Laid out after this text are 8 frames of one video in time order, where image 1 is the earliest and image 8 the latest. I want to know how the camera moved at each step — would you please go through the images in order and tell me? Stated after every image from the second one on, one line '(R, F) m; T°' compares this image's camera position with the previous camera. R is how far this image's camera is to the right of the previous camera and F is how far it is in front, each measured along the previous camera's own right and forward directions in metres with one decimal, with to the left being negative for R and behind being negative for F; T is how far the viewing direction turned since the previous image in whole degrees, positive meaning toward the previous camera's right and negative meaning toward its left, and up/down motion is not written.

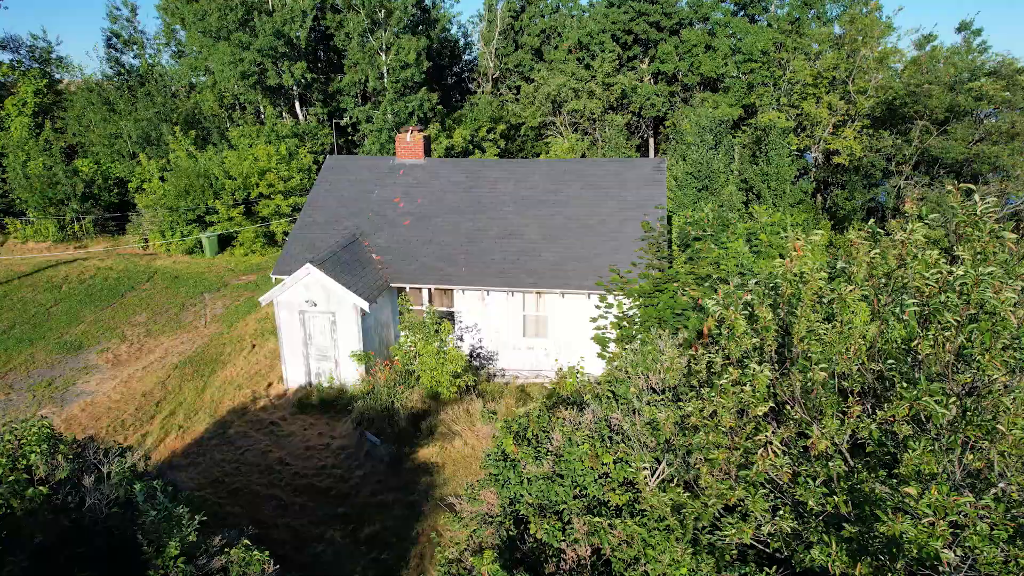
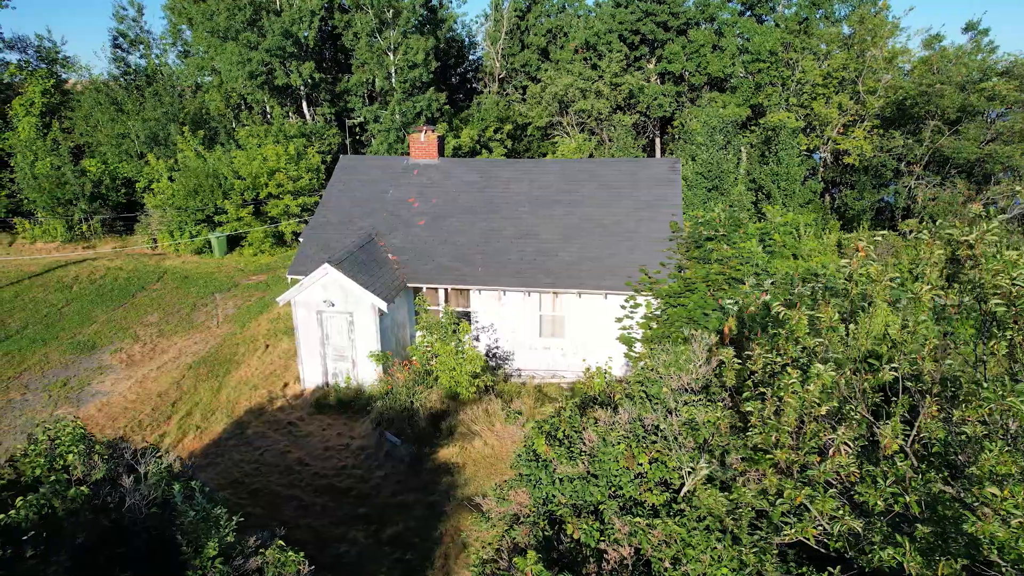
(-0.3, 0.0) m; 0°
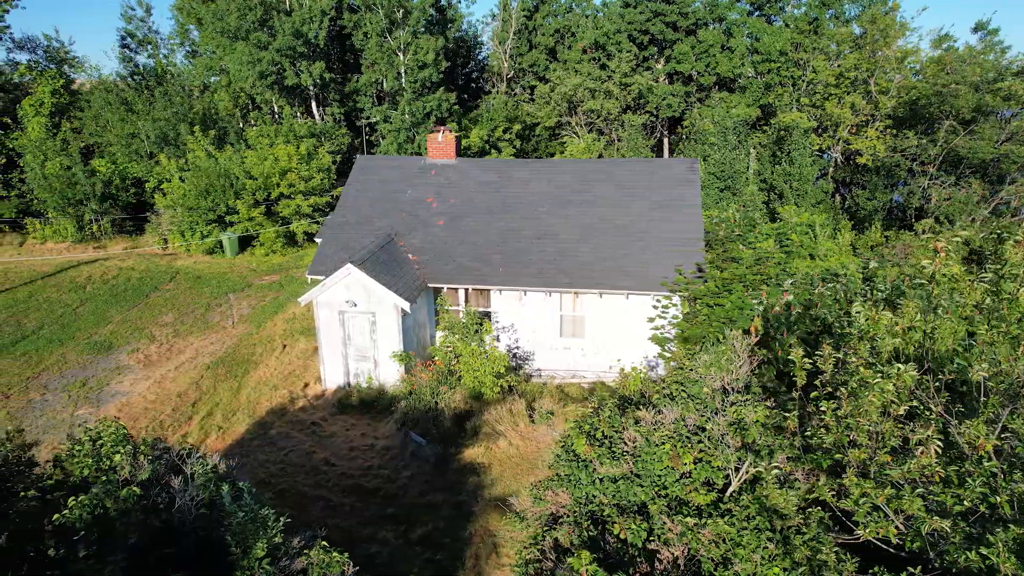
(-0.4, 0.0) m; 0°
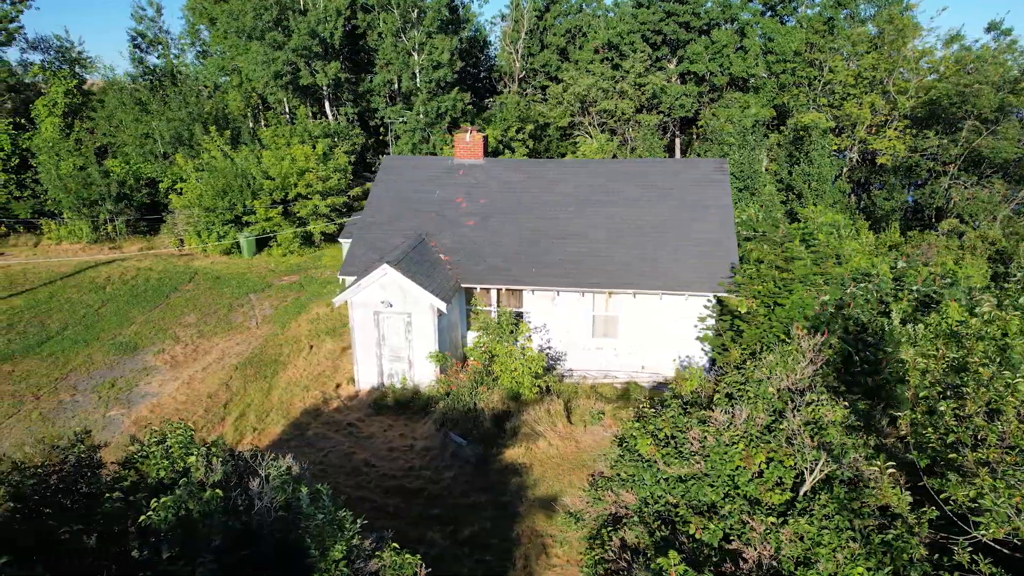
(-0.7, 0.0) m; 0°
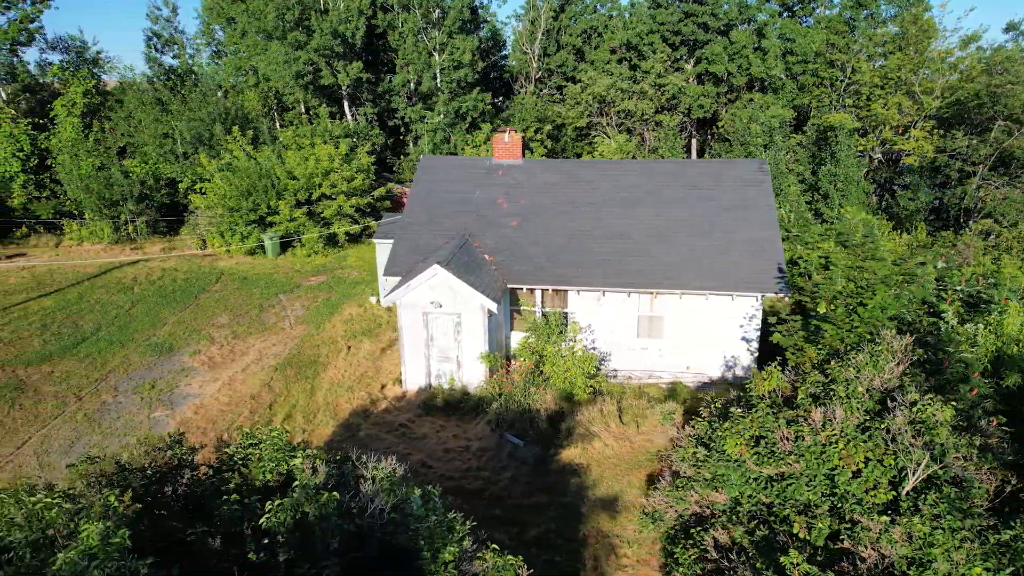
(-1.0, 0.0) m; 0°
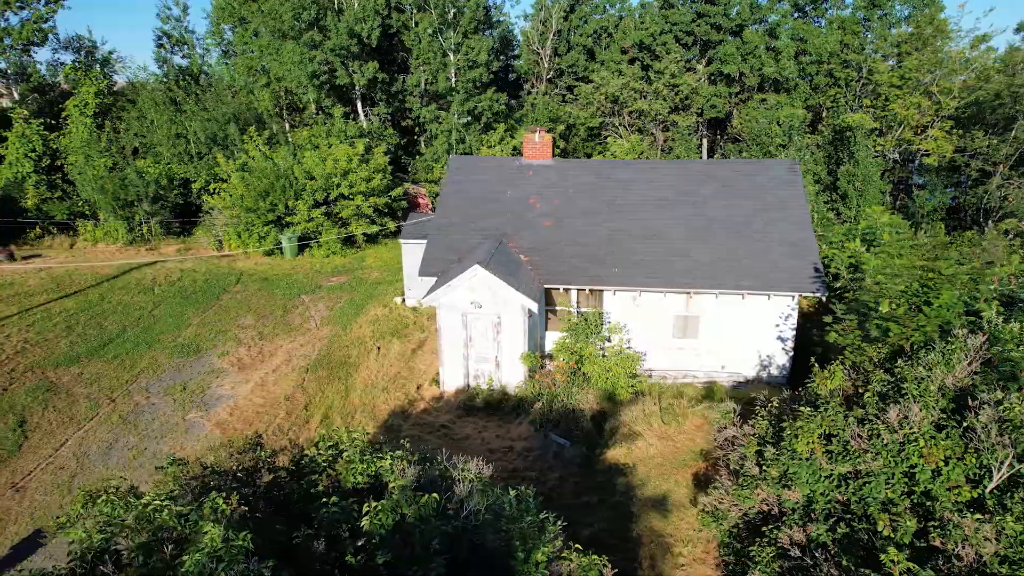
(-0.8, 0.0) m; 0°
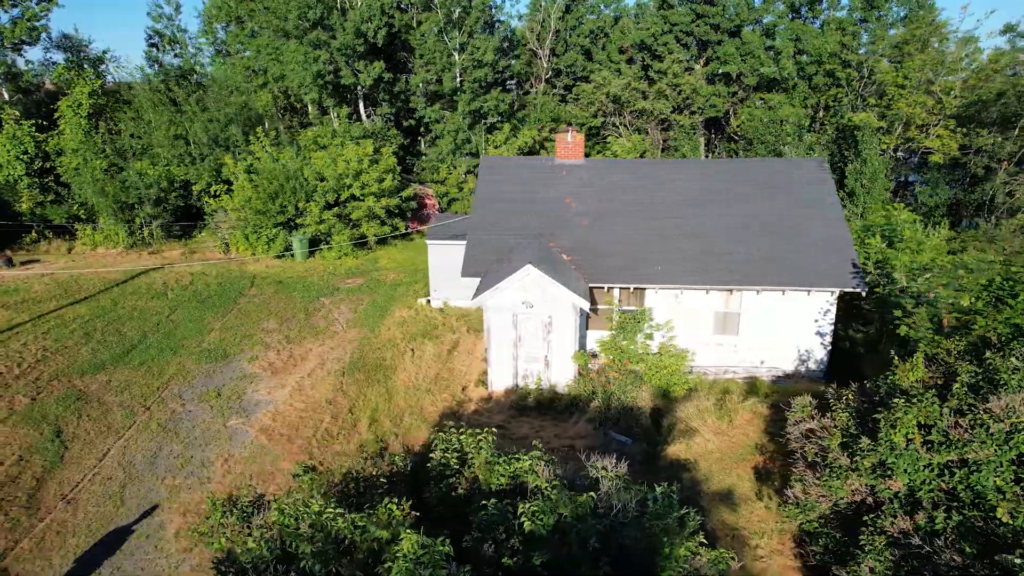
(-1.4, 0.0) m; +2°
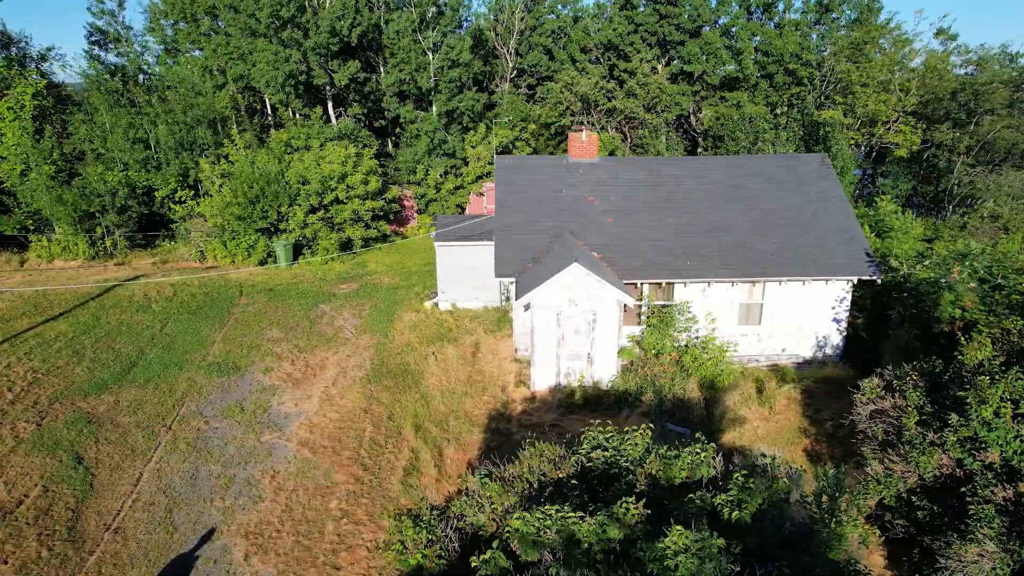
(-2.1, +0.1) m; +6°
